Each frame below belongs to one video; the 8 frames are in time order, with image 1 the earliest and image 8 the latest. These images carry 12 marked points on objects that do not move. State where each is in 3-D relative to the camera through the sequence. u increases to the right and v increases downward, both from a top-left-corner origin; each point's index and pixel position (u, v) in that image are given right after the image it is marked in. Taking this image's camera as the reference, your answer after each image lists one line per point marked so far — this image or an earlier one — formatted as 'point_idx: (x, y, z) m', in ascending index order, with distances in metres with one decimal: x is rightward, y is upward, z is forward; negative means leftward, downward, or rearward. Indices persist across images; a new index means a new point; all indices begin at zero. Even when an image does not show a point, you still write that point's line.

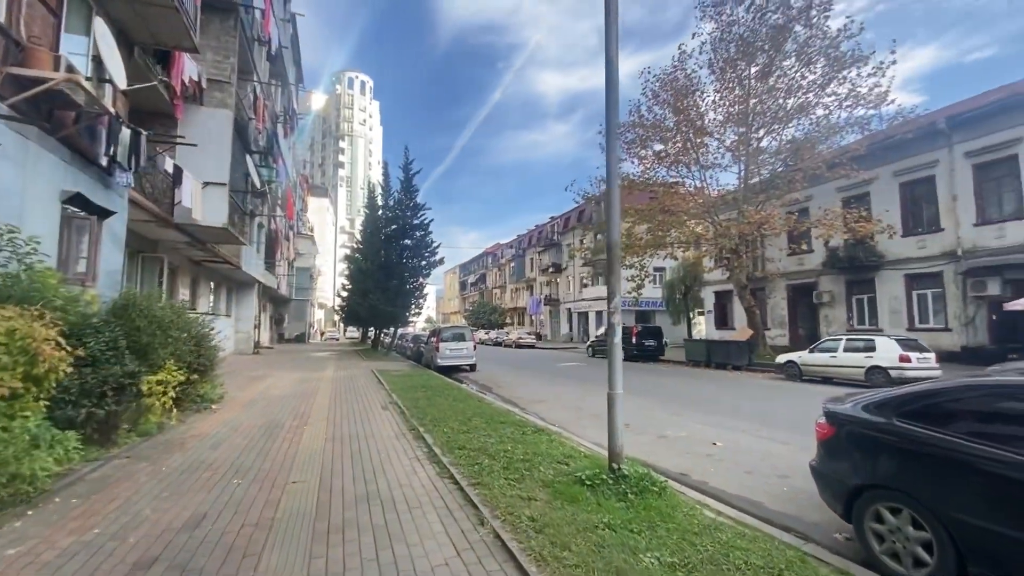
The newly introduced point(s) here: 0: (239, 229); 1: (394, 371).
0: (-8.8, +1.9, +15.5) m
1: (-4.0, -2.8, +16.3) m
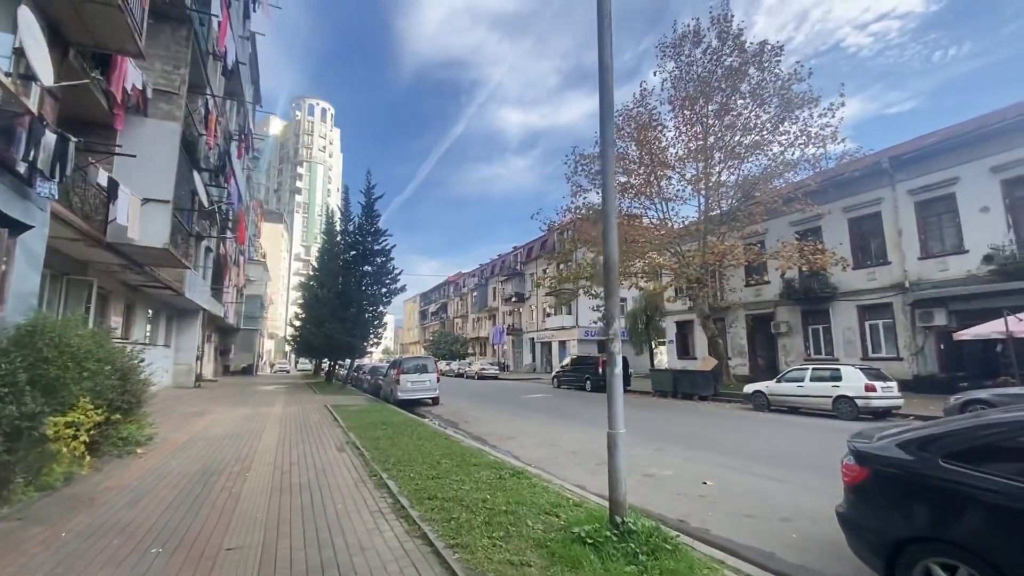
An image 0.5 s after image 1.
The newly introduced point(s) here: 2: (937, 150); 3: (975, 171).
0: (-9.8, +1.1, +14.3) m
1: (-5.0, -3.7, +15.1) m
2: (+16.6, +5.4, +18.8) m
3: (+17.3, +4.4, +18.0) m
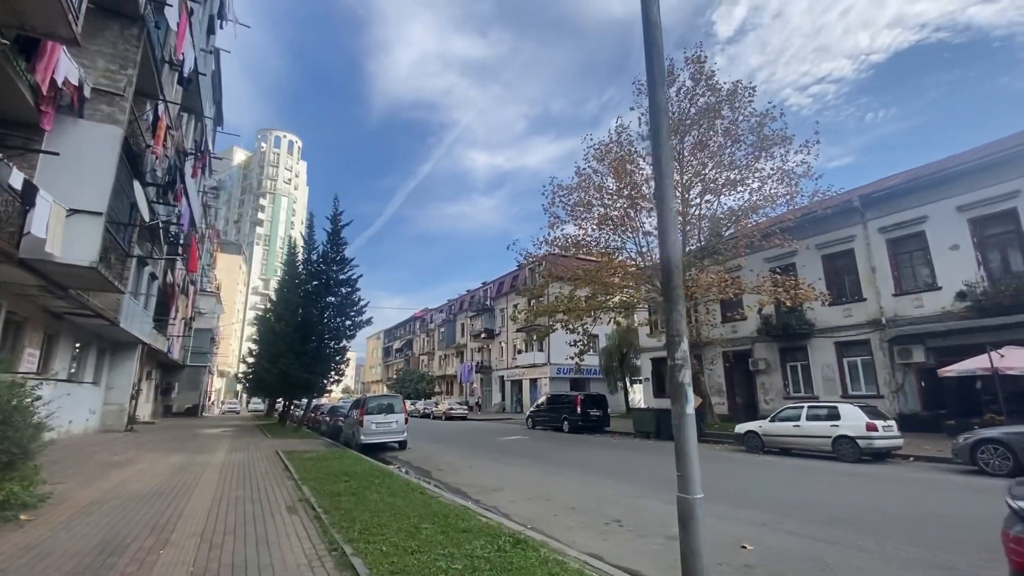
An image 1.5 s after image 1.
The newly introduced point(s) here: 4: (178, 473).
0: (-10.3, +0.4, +12.5) m
1: (-5.7, -4.5, +13.3) m
2: (+15.7, +4.0, +19.3) m
3: (+16.5, +3.0, +18.4) m
4: (-7.3, -4.0, +10.6) m
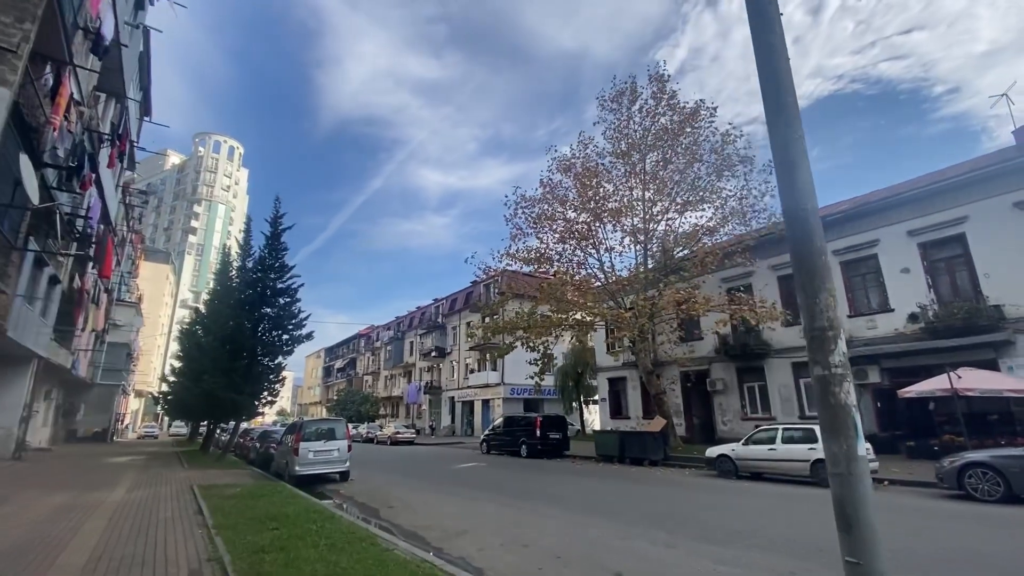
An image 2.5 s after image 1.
0: (-11.1, +0.4, +10.2) m
1: (-6.6, -4.6, +11.3) m
2: (+14.2, +3.1, +19.8) m
3: (+15.0, +2.1, +18.9) m
4: (-7.9, -3.9, +8.4) m
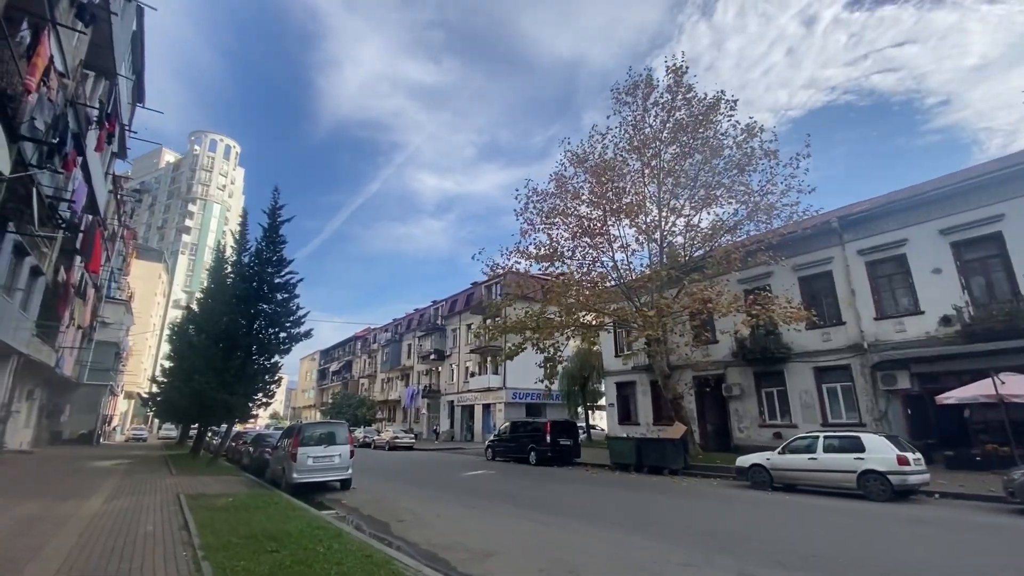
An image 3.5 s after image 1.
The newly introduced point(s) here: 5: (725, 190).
0: (-10.5, +0.8, +9.1) m
1: (-6.2, -4.4, +10.2) m
2: (+14.7, +3.0, +18.9) m
3: (+15.5, +2.0, +18.1) m
4: (-7.4, -3.6, +7.3) m
5: (+8.8, +4.1, +20.2) m
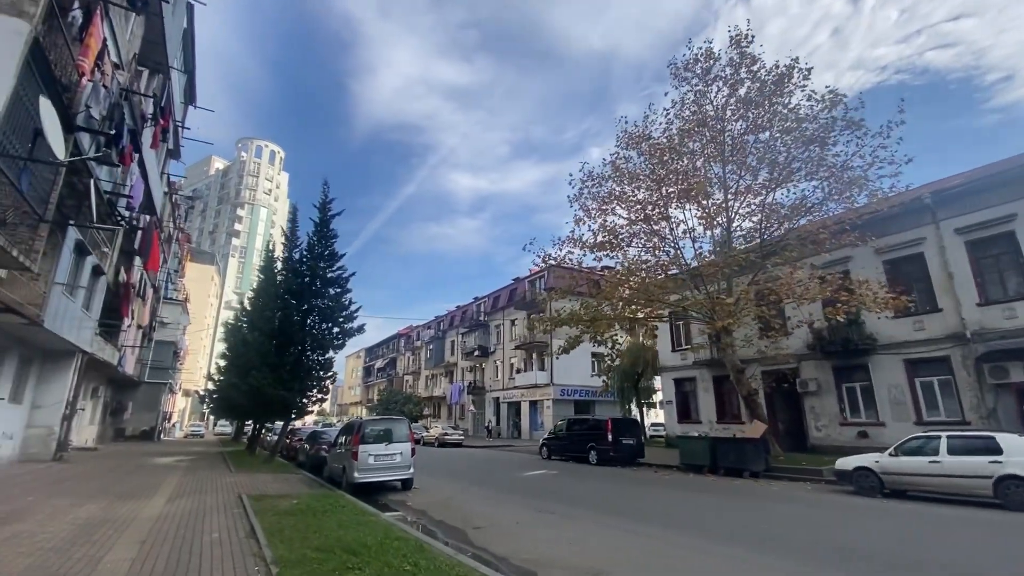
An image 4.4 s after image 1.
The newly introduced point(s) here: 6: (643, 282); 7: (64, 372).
0: (-9.1, +0.9, +8.8) m
1: (-4.6, -4.2, +9.6) m
2: (+16.7, +3.7, +16.8) m
3: (+17.5, +2.7, +15.9) m
4: (-6.1, -3.5, +6.9) m
5: (+10.9, +4.6, +18.5) m
6: (+5.4, +0.3, +19.8) m
7: (-17.4, -3.2, +18.7) m
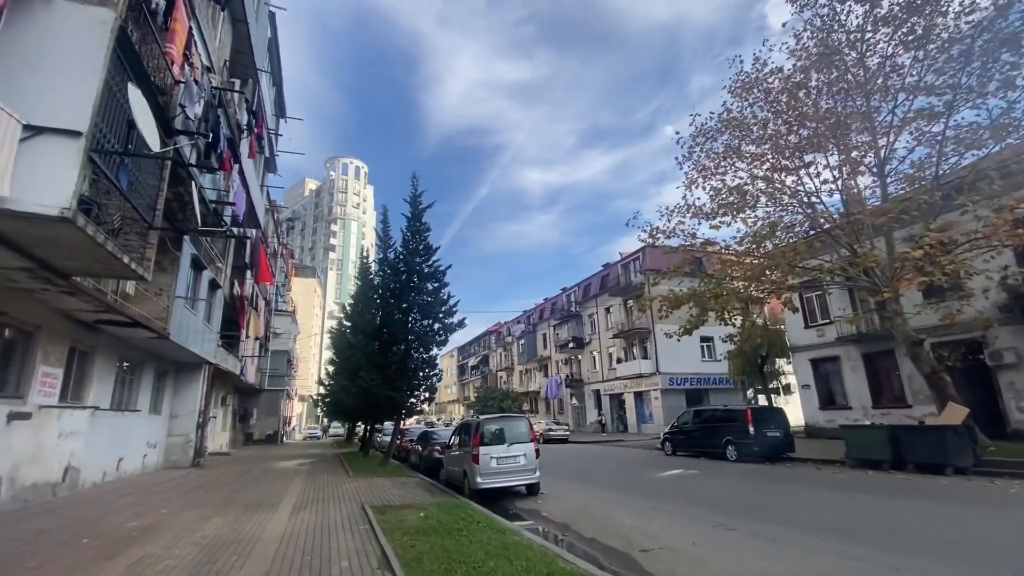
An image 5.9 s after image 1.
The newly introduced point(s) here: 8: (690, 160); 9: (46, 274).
0: (-6.9, +0.7, +8.6) m
1: (-1.9, -3.9, +8.6) m
2: (+19.6, +5.7, +12.1) m
3: (+20.3, +4.8, +11.1) m
4: (-3.9, -3.4, +6.2) m
5: (+14.1, +6.2, +14.8) m
6: (+9.3, +1.5, +17.0) m
7: (-13.1, -3.9, +19.8) m
8: (+6.2, +4.4, +16.8) m
9: (-7.8, +0.3, +8.0) m
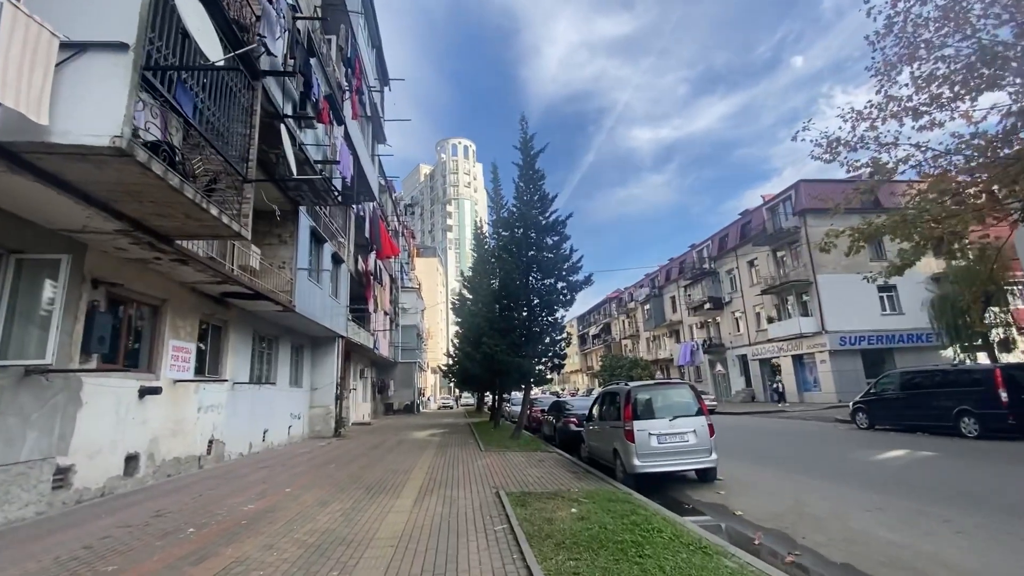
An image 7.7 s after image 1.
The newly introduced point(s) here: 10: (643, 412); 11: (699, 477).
0: (-4.7, +1.4, +7.7) m
1: (+0.6, -2.9, +6.8) m
2: (+21.5, +8.2, +4.6) m
3: (+22.0, +7.3, +3.5) m
4: (-2.0, -2.7, +4.8) m
5: (+16.7, +8.6, +8.4) m
6: (+12.9, +3.7, +11.9) m
7: (-7.7, -2.9, +20.2) m
8: (+9.6, +6.4, +12.3) m
9: (-5.7, +0.8, +7.3) m
10: (+2.4, -2.2, +8.7) m
11: (+3.4, -3.4, +8.7) m
